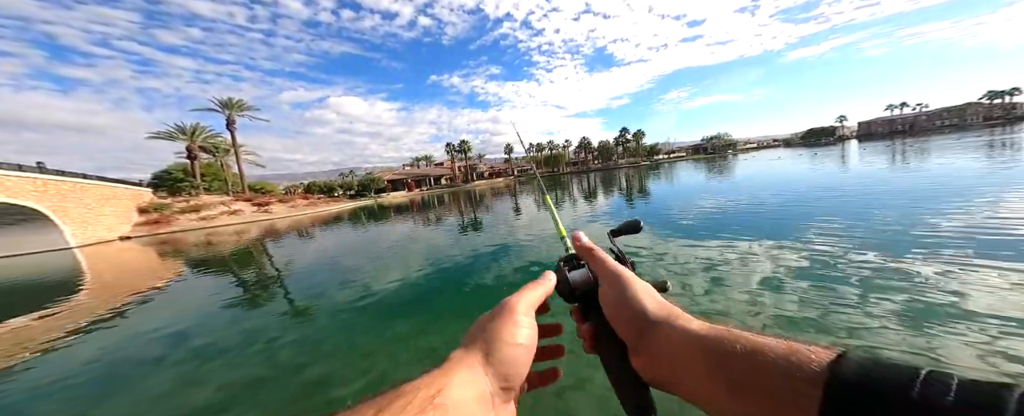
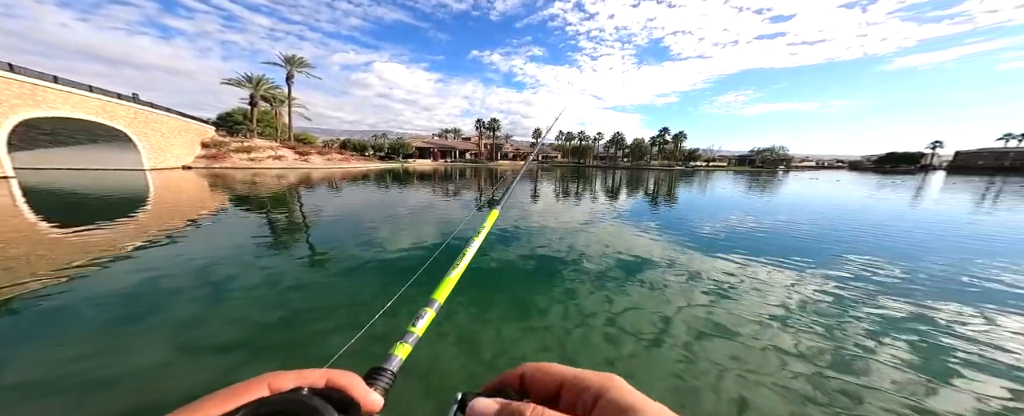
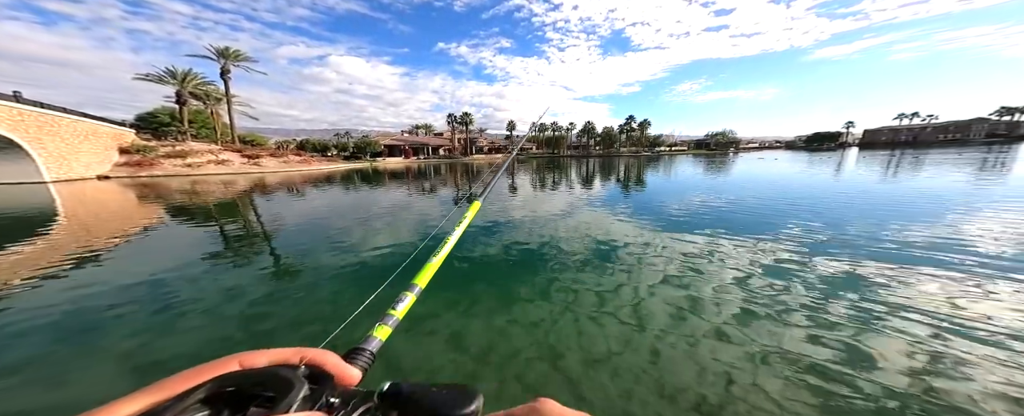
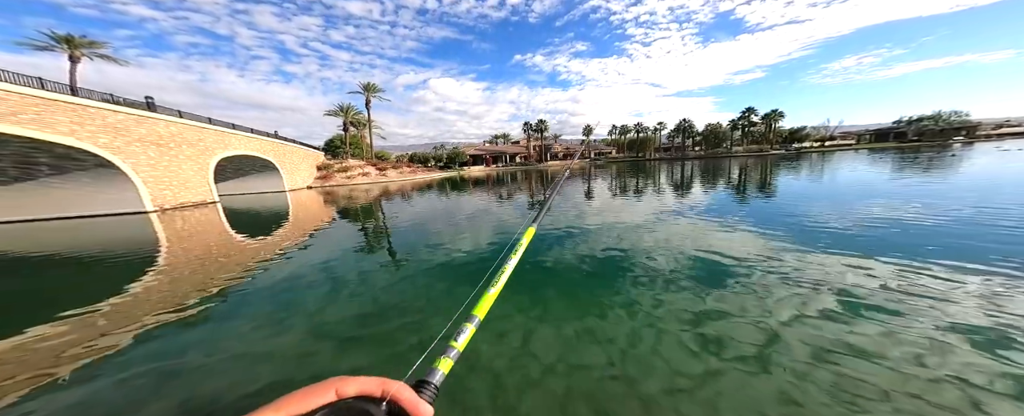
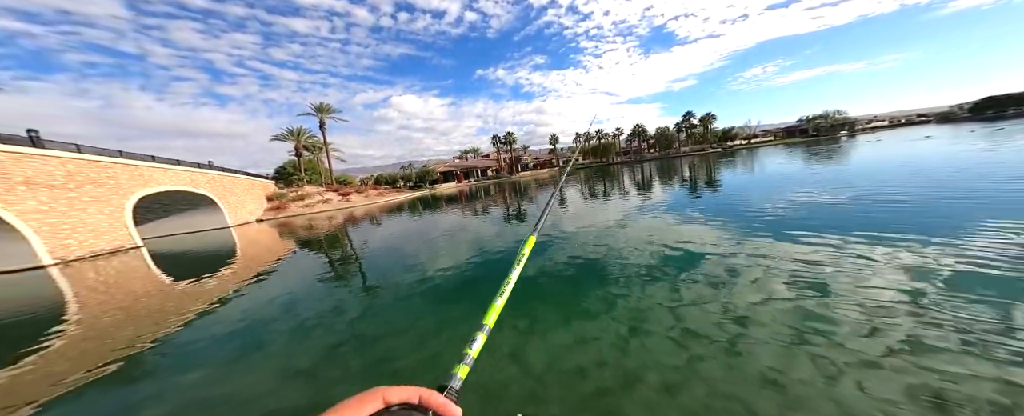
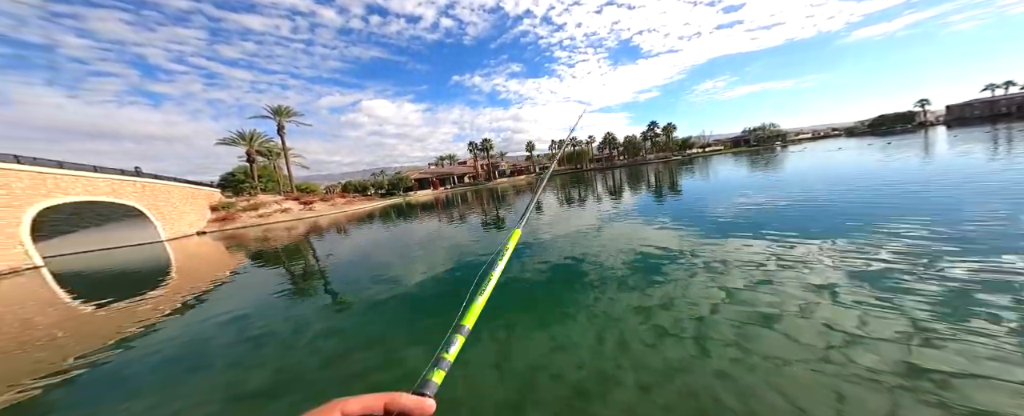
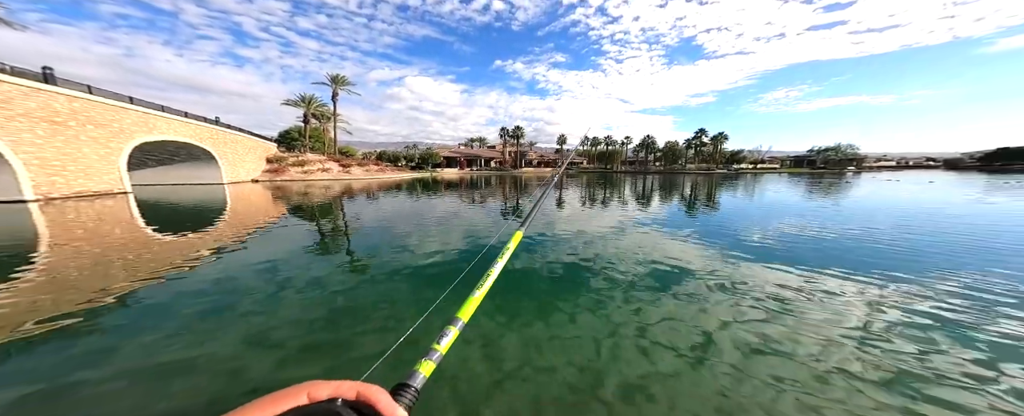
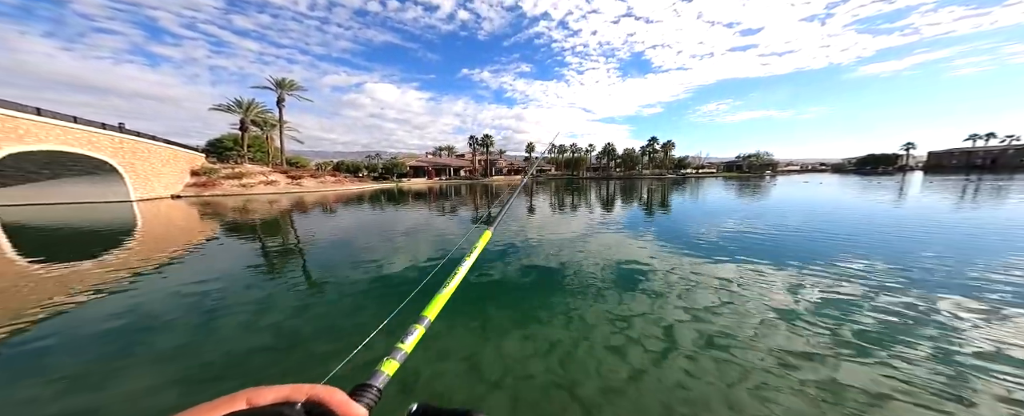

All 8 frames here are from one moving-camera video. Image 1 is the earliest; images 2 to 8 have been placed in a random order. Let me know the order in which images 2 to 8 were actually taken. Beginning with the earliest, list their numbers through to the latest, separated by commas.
6, 5, 4, 7, 2, 3, 8
